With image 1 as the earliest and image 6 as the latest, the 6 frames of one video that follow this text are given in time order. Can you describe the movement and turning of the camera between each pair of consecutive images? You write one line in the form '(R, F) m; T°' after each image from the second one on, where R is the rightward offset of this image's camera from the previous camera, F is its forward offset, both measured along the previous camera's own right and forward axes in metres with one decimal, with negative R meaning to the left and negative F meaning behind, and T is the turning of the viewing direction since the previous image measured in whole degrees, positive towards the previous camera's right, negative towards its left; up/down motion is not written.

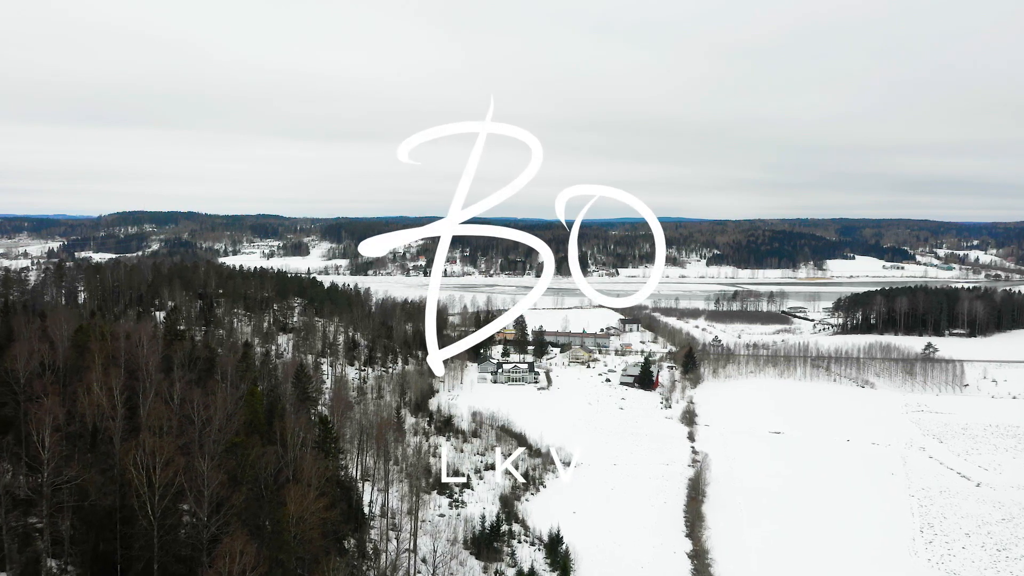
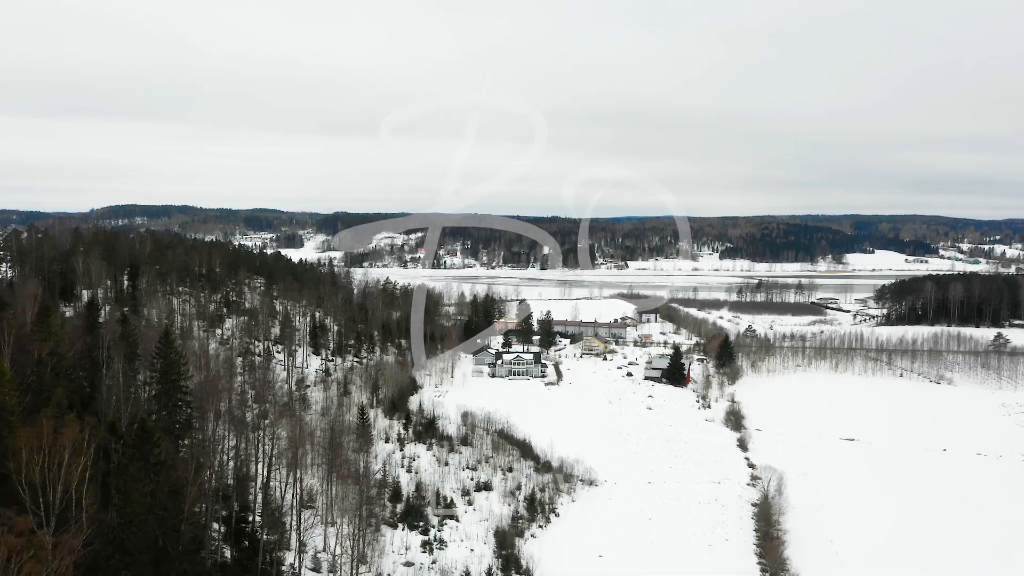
(0.0, +6.9) m; 0°
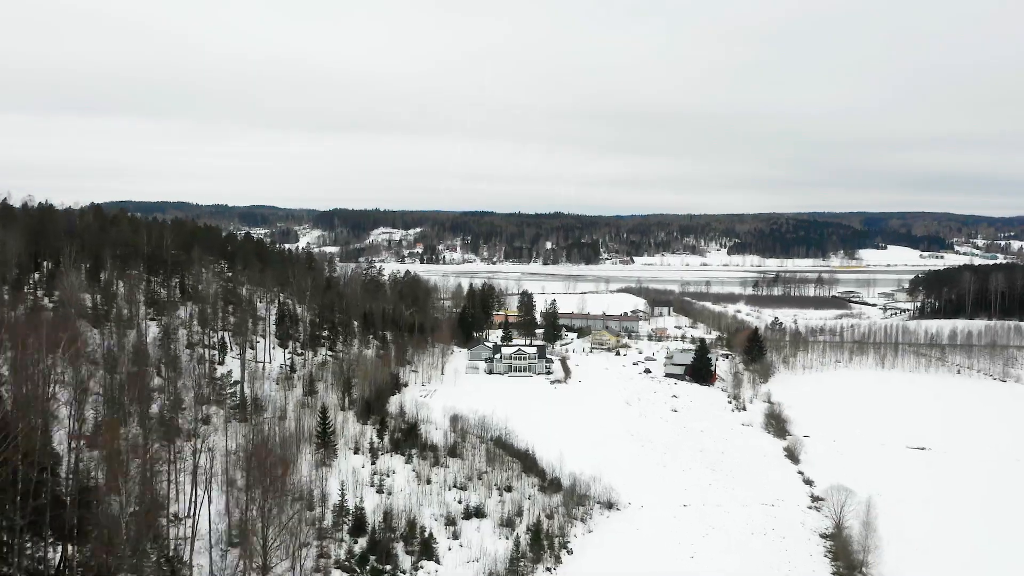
(0.0, +4.4) m; 0°
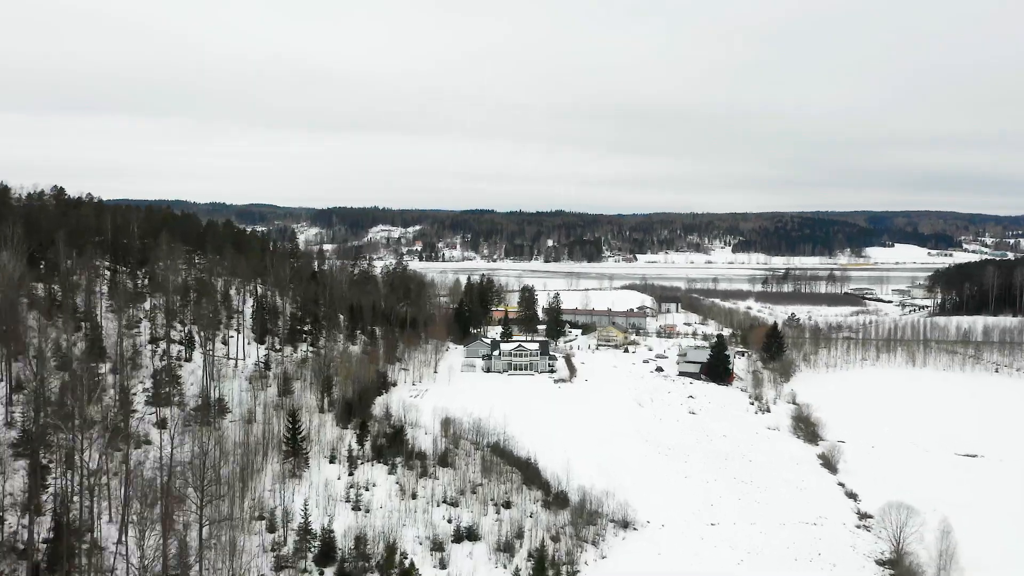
(0.0, +2.4) m; 0°
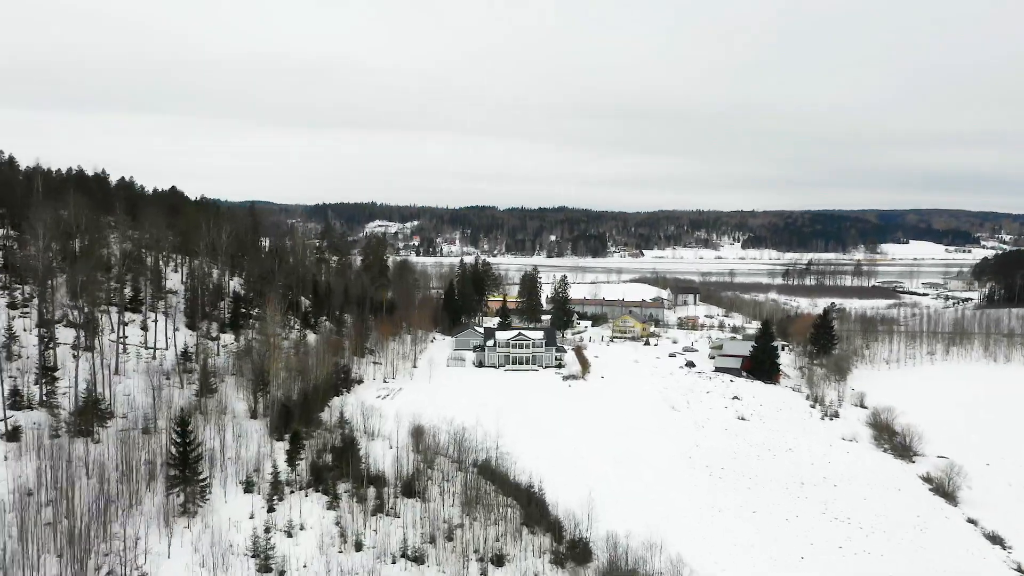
(+0.1, +4.9) m; 0°
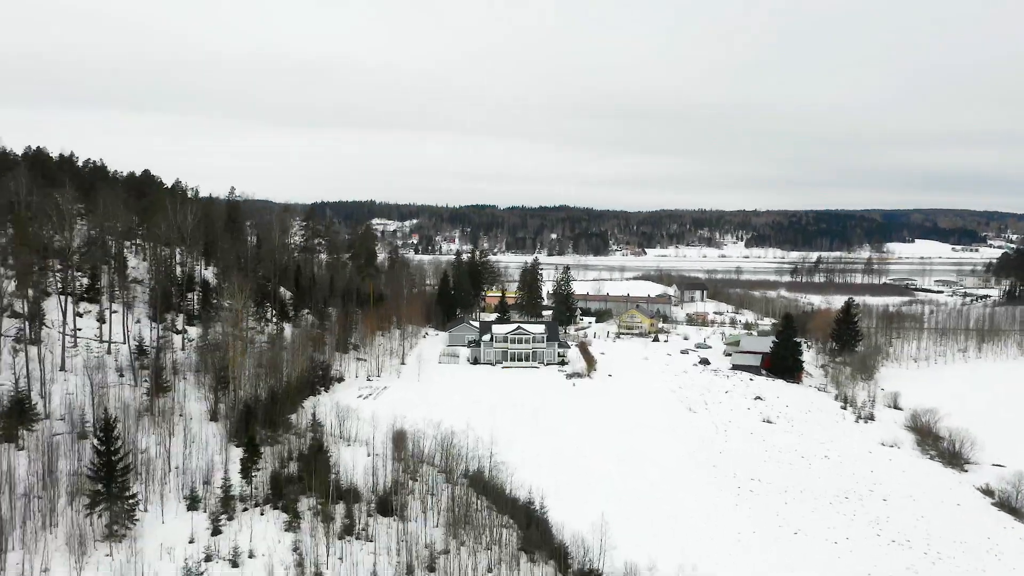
(0.0, +1.8) m; 0°
